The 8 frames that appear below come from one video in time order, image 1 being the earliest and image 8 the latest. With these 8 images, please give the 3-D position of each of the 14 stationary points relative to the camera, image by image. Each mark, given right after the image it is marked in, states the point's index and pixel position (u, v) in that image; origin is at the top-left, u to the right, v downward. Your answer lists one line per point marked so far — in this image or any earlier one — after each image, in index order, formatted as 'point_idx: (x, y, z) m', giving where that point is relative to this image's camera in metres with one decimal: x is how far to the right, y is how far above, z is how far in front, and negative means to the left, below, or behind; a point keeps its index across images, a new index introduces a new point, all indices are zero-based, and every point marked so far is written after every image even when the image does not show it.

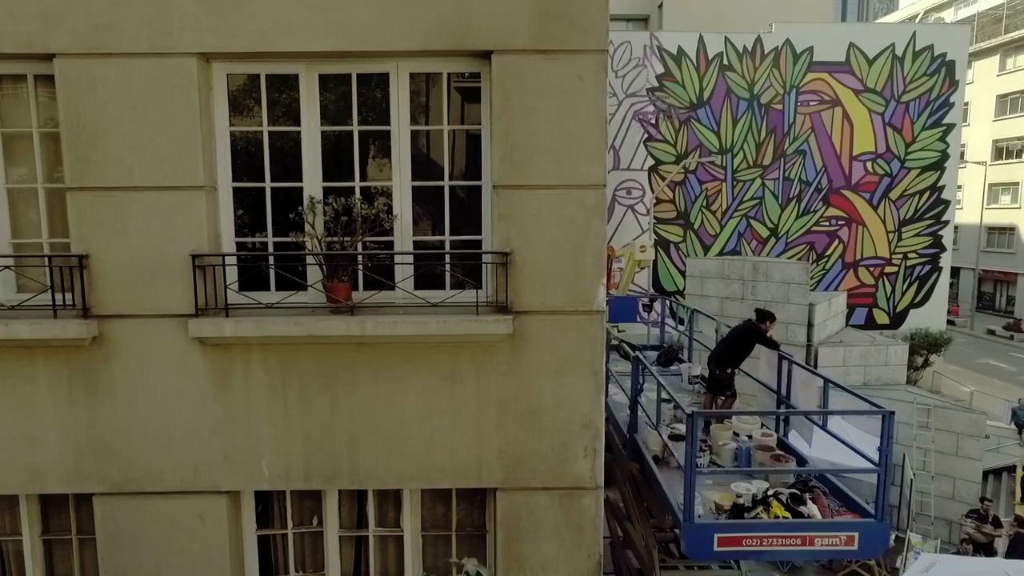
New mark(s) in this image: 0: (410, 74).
0: (-0.7, +1.5, +4.2) m
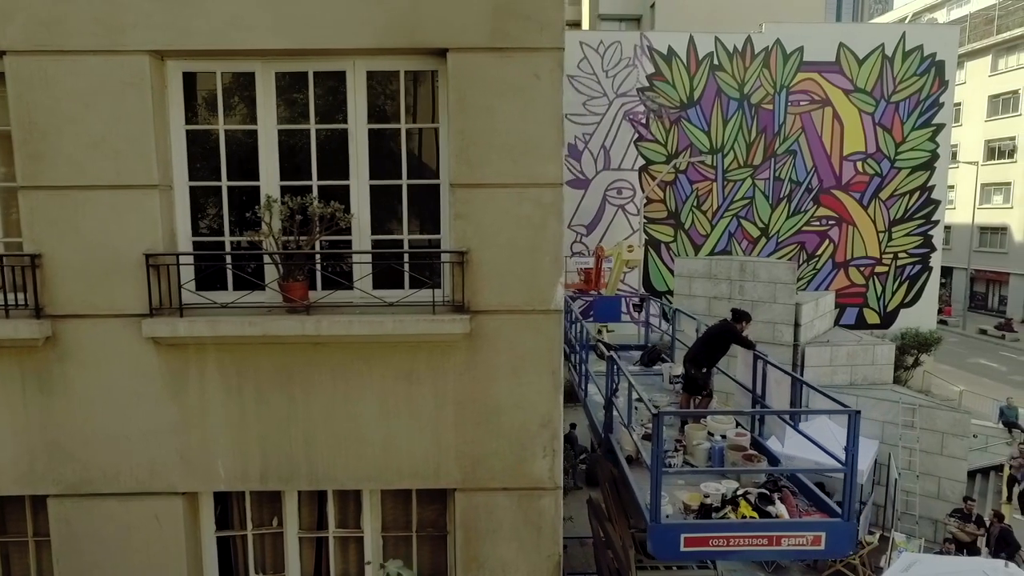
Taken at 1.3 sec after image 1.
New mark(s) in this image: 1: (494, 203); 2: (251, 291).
0: (-1.0, +1.5, +4.1) m
1: (-0.1, +0.6, +4.0) m
2: (-1.8, 0.0, +4.2) m
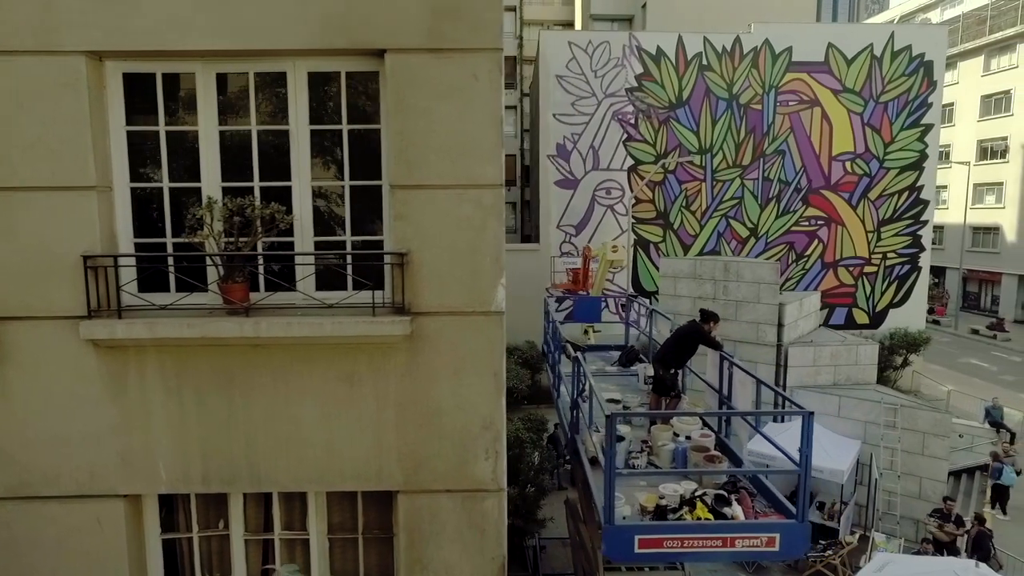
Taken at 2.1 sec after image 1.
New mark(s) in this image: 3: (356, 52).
0: (-1.4, +1.5, +4.1) m
1: (-0.5, +0.6, +4.0) m
2: (-2.3, 0.0, +4.2) m
3: (-1.0, +1.6, +4.0) m
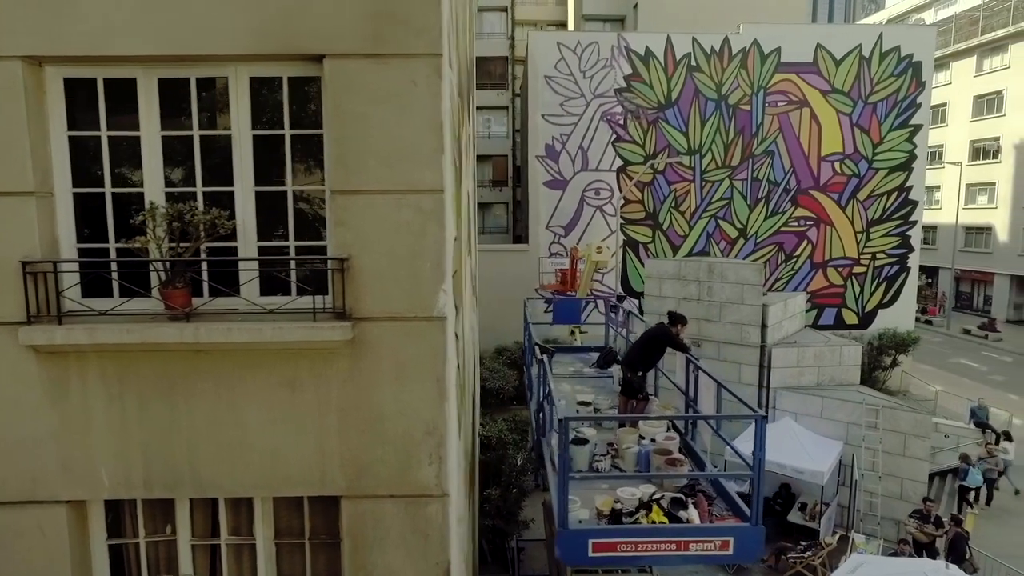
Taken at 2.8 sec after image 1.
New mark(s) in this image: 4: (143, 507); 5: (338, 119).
0: (-1.8, +1.4, +4.1) m
1: (-0.9, +0.5, +4.0) m
2: (-2.7, -0.1, +4.2) m
3: (-1.4, +1.5, +4.0) m
4: (-2.7, -1.6, +4.5) m
5: (-1.1, +1.1, +4.0) m
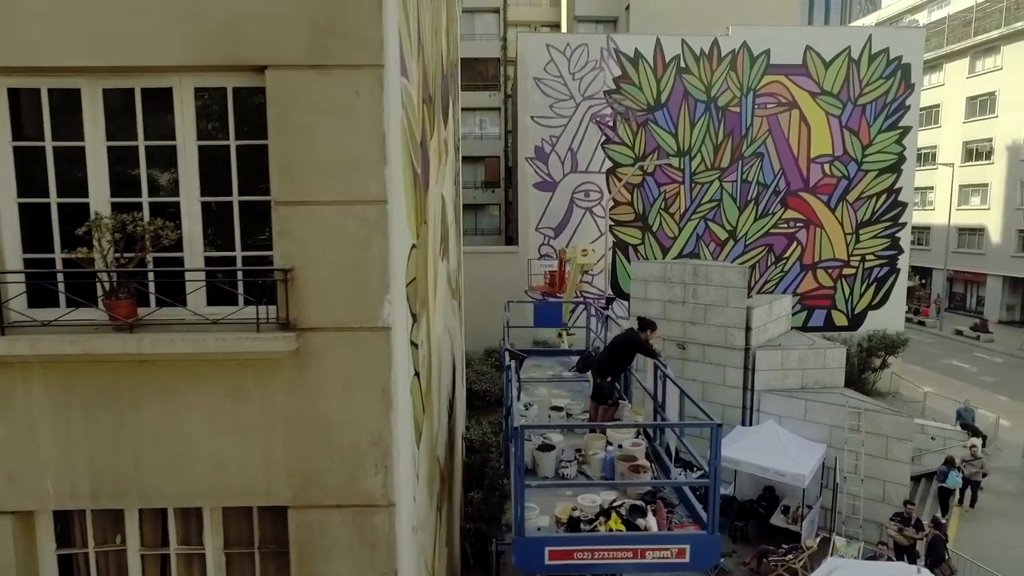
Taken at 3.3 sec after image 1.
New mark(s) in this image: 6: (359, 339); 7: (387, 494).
0: (-2.2, +1.4, +4.1) m
1: (-1.3, +0.5, +4.0) m
2: (-3.0, -0.1, +4.2) m
3: (-1.8, +1.5, +4.0) m
4: (-3.1, -1.7, +4.5) m
5: (-1.5, +1.0, +4.0) m
6: (-1.0, -0.4, +4.1) m
7: (-0.9, -1.5, +4.3) m
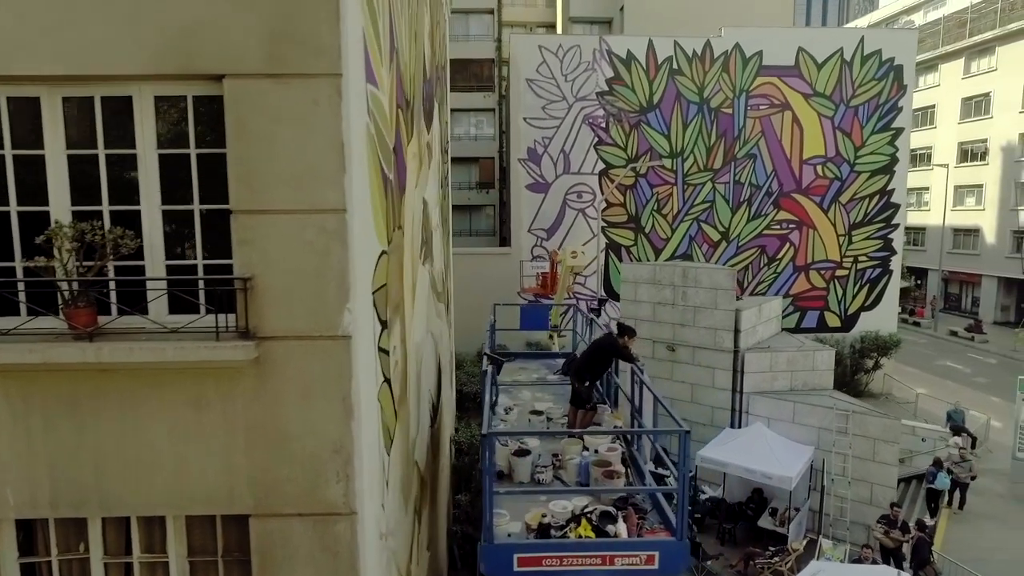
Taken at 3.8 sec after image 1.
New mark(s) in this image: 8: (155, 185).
0: (-2.4, +1.3, +4.1) m
1: (-1.6, +0.4, +4.0) m
2: (-3.3, -0.2, +4.2) m
3: (-2.1, +1.4, +4.0) m
4: (-3.4, -1.8, +4.5) m
5: (-1.8, +1.0, +4.0) m
6: (-1.3, -0.4, +4.1) m
7: (-1.2, -1.5, +4.2) m
8: (-2.5, +0.7, +4.2) m
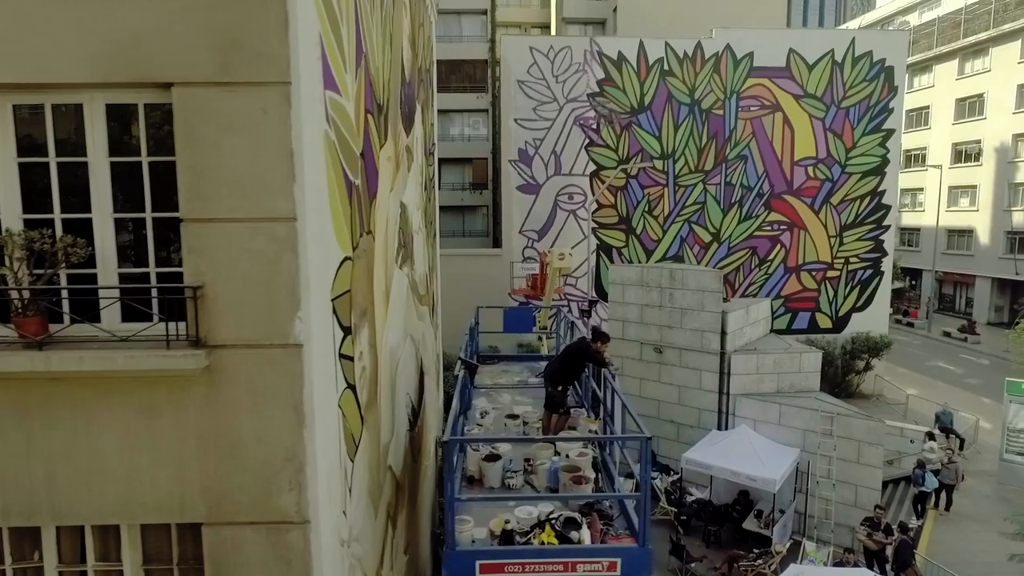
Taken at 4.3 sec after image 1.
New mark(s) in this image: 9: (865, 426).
0: (-2.8, +1.2, +4.1) m
1: (-1.9, +0.3, +4.0) m
2: (-3.6, -0.3, +4.2) m
3: (-2.4, +1.3, +4.0) m
4: (-3.7, -1.8, +4.4) m
5: (-2.1, +0.9, +4.0) m
6: (-1.7, -0.5, +4.1) m
7: (-1.5, -1.6, +4.2) m
8: (-2.8, +0.7, +4.2) m
9: (+7.9, -3.1, +13.5) m
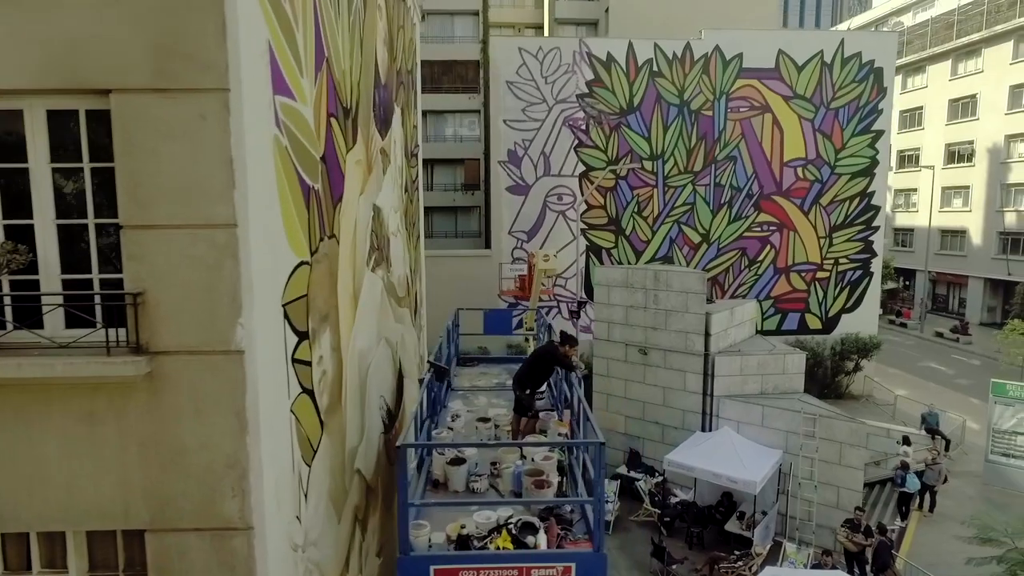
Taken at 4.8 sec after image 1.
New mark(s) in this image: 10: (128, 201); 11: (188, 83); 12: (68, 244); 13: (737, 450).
0: (-3.2, +1.2, +4.1) m
1: (-2.3, +0.3, +4.0) m
2: (-4.0, -0.3, +4.2) m
3: (-2.8, +1.3, +3.9) m
4: (-4.1, -1.9, +4.4) m
5: (-2.5, +0.9, +3.9) m
6: (-2.1, -0.5, +4.1) m
7: (-1.9, -1.6, +4.2) m
8: (-3.2, +0.6, +4.2) m
9: (+7.5, -3.1, +13.5) m
10: (-2.5, +0.6, +4.0) m
11: (-2.1, +1.3, +3.9) m
12: (-3.1, +0.3, +4.2) m
13: (+5.1, -3.7, +13.7) m
